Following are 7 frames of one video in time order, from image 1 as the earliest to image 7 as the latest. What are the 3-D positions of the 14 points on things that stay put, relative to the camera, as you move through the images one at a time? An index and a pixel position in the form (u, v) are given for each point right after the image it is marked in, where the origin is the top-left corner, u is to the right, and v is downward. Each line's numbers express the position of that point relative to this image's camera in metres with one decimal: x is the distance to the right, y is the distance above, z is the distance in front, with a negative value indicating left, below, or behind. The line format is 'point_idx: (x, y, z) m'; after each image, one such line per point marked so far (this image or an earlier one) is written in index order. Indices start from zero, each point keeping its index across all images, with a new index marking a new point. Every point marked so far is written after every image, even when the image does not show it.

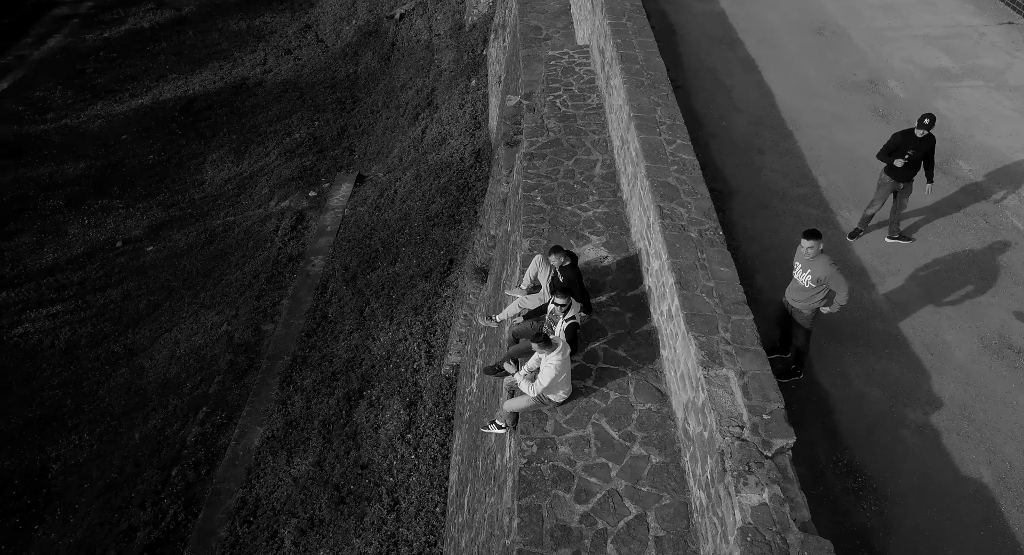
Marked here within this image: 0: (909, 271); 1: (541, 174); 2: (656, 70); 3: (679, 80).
0: (+4.5, +0.1, +7.5) m
1: (+0.5, +1.5, +9.6) m
2: (+2.1, +3.1, +9.7) m
3: (+3.2, +3.7, +12.5) m
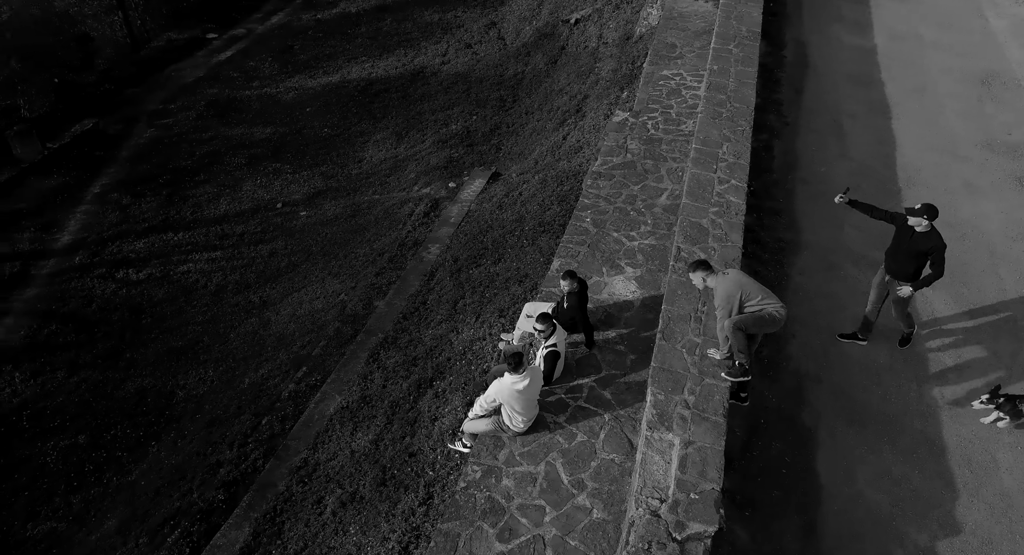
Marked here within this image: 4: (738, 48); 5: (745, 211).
0: (+4.5, -0.9, +6.4) m
1: (+1.3, +1.2, +9.3) m
2: (+3.2, +2.4, +9.0) m
3: (+4.9, +2.8, +11.5) m
4: (+3.7, +3.7, +10.7) m
5: (+2.4, +0.7, +6.9) m
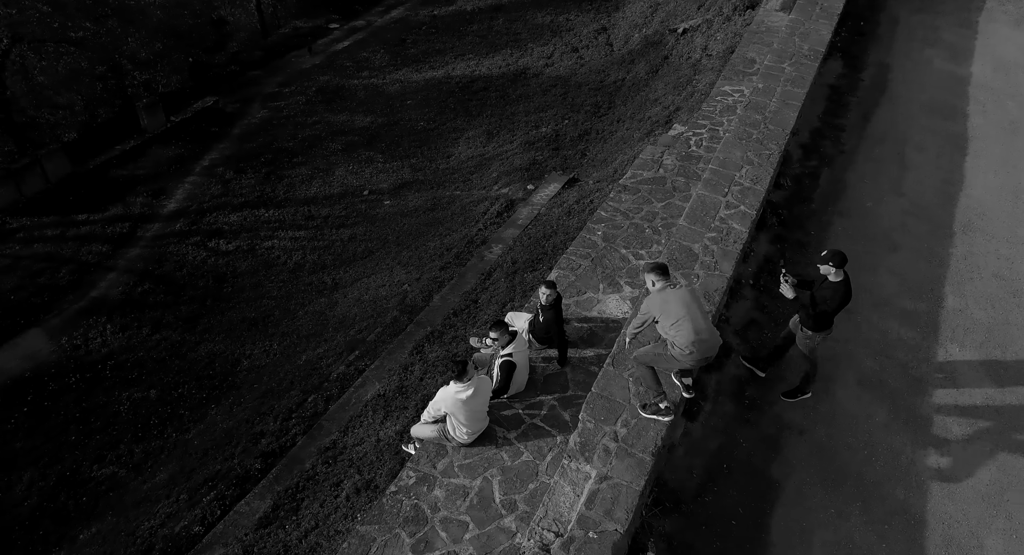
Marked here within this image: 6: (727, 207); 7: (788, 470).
0: (+4.1, -1.4, +5.7) m
1: (+1.5, +0.9, +8.9) m
2: (+3.4, +2.0, +8.5) m
3: (+5.5, +2.2, +10.7) m
4: (+4.3, +3.2, +10.1) m
5: (+2.3, +0.4, +6.4) m
6: (+2.2, +0.7, +6.9) m
7: (+2.3, -1.6, +5.6) m
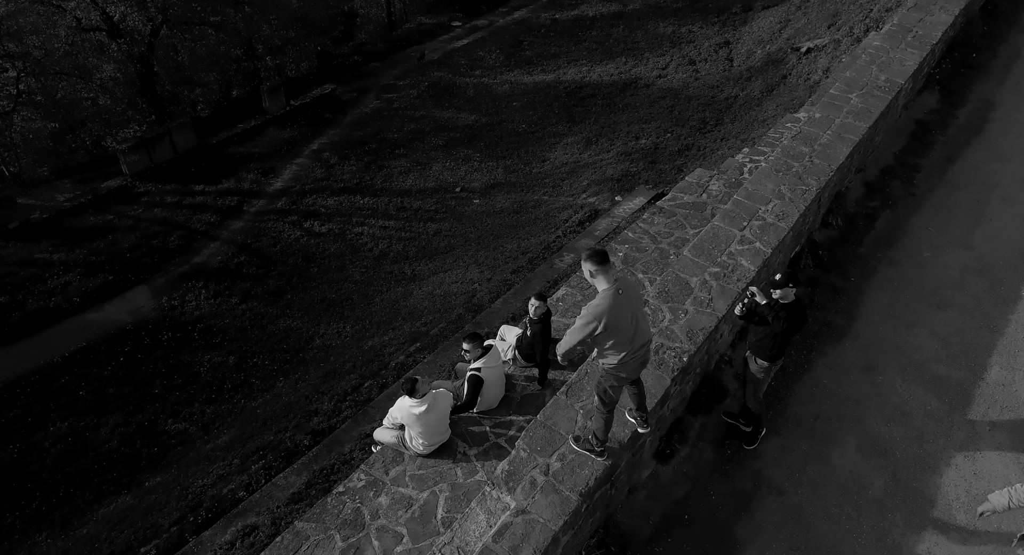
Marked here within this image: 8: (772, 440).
0: (+3.7, -2.0, +5.1) m
1: (+1.8, +0.6, +8.6) m
2: (+3.8, +1.4, +7.9) m
3: (+6.1, +1.4, +9.9) m
4: (+5.0, +2.6, +9.4) m
5: (+2.2, 0.0, +6.0) m
6: (+2.3, +0.3, +6.5) m
7: (+1.9, -2.0, +5.2) m
8: (+2.3, -1.4, +5.9) m
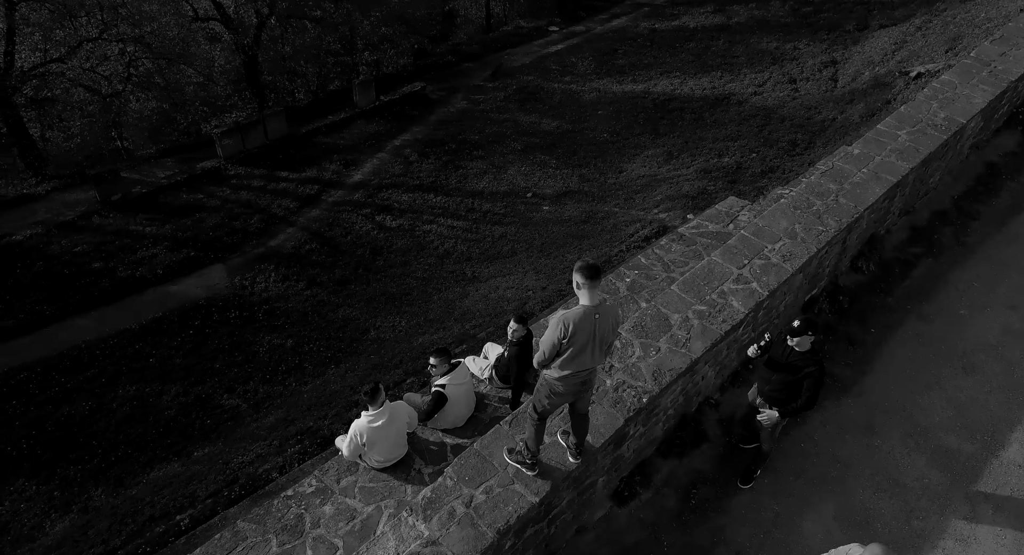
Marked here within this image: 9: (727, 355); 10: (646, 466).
0: (+3.2, -2.5, +4.6) m
1: (+1.9, +0.2, +8.3) m
2: (+3.8, +0.9, +7.4) m
3: (+6.3, +0.6, +9.1) m
4: (+5.3, +1.9, +8.8) m
5: (+2.0, -0.4, +5.7) m
6: (+2.1, 0.0, +6.2) m
7: (+1.4, -2.3, +4.9) m
8: (+2.0, -1.8, +5.5) m
9: (+2.0, -0.7, +6.2) m
10: (+1.2, -1.6, +5.7) m
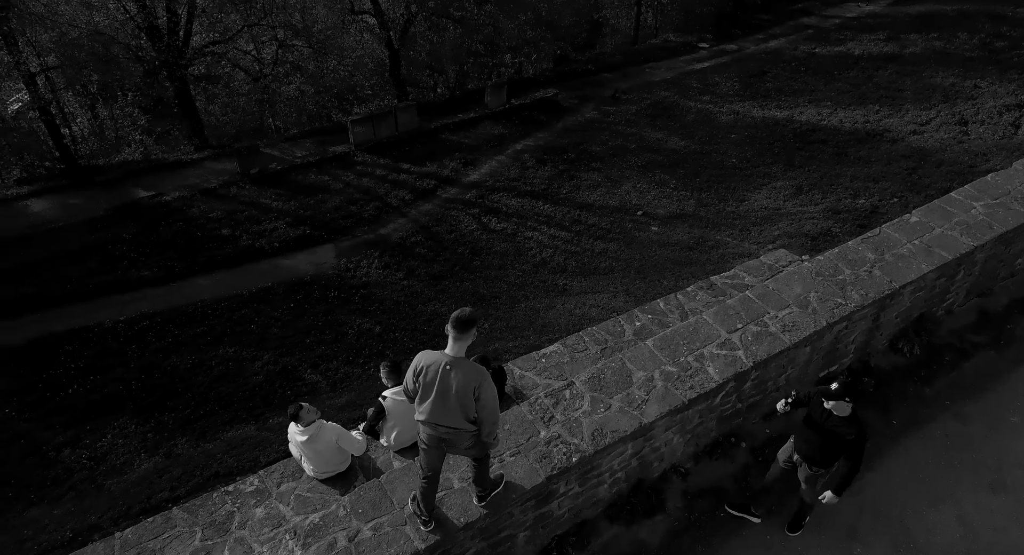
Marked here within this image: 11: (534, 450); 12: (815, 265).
0: (+2.3, -3.1, +4.0) m
1: (+2.0, -0.4, +7.9) m
2: (+3.8, 0.0, +6.7) m
3: (+6.5, -0.6, +7.9) m
4: (+5.6, +0.8, +7.8) m
5: (+1.6, -0.9, +5.3) m
6: (+1.8, -0.6, +5.7) m
7: (+0.6, -2.7, +4.5) m
8: (+1.3, -2.3, +5.1) m
9: (+1.6, -1.3, +5.8) m
10: (+0.6, -2.1, +5.4) m
11: (+0.2, -1.3, +4.9) m
12: (+3.2, +0.1, +6.8) m
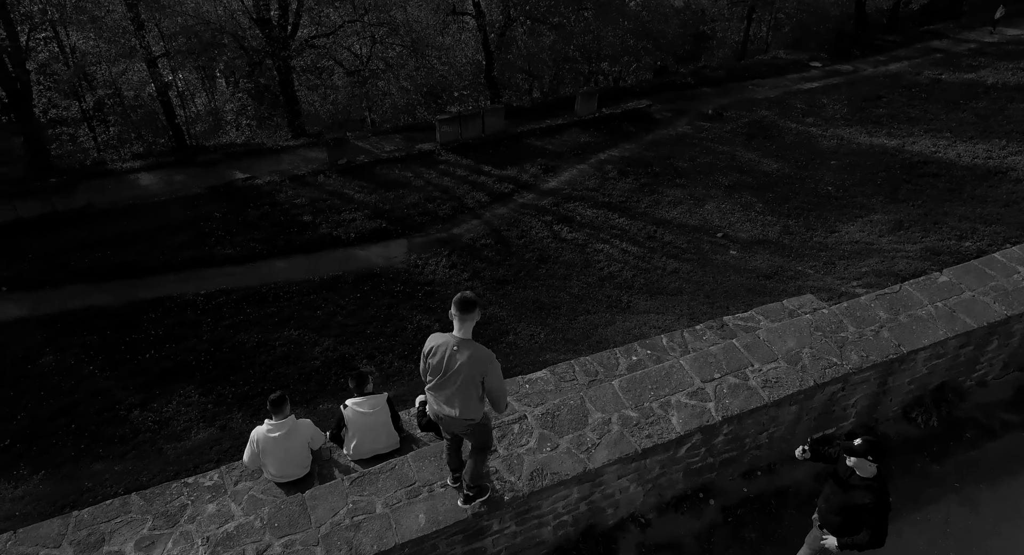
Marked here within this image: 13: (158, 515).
0: (+1.5, -3.5, +3.6) m
1: (+1.9, -0.8, +7.5) m
2: (+3.6, -0.6, +6.1) m
3: (+6.4, -1.5, +7.1) m
4: (+5.6, 0.0, +7.0) m
5: (+1.1, -1.3, +5.0) m
6: (+1.5, -1.0, +5.4) m
7: (0.0, -3.0, +4.4) m
8: (+0.8, -2.7, +4.9) m
9: (+1.2, -1.7, +5.5) m
10: (+0.1, -2.3, +5.3) m
11: (-0.3, -1.5, +4.8) m
12: (+3.0, -0.4, +6.3) m
13: (-2.8, -2.0, +5.5) m
